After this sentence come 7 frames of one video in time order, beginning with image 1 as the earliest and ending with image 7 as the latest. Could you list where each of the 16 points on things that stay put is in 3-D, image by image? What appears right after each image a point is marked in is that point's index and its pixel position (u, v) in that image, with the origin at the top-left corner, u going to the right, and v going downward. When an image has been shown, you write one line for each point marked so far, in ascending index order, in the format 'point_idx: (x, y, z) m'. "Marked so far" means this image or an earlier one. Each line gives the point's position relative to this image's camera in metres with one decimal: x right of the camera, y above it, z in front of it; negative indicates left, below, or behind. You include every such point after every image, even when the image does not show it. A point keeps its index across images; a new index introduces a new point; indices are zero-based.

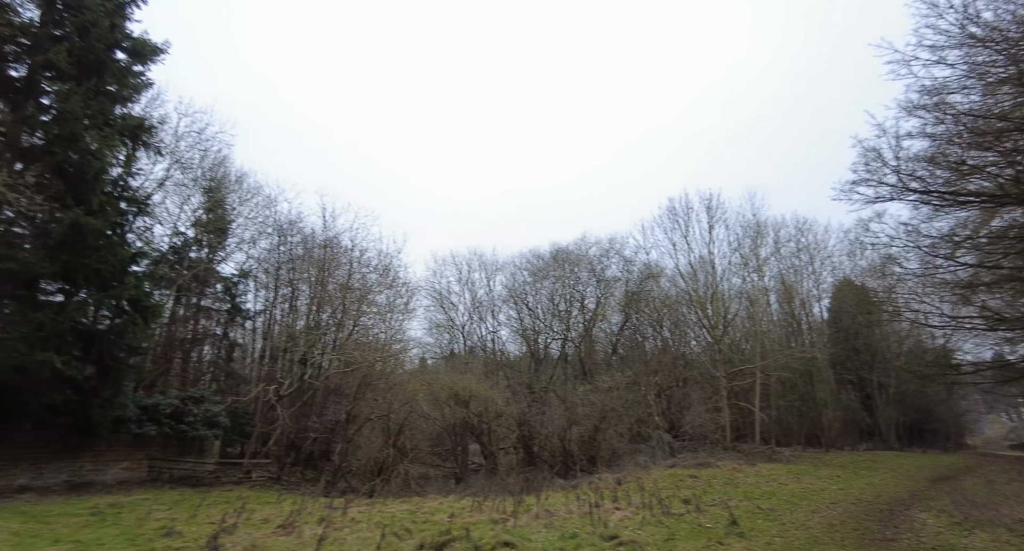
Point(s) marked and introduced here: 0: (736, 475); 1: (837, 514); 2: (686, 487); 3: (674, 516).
0: (+7.5, -6.7, +19.4) m
1: (+6.6, -4.9, +11.8) m
2: (+4.9, -6.0, +16.3) m
3: (+2.9, -4.3, +10.3) m
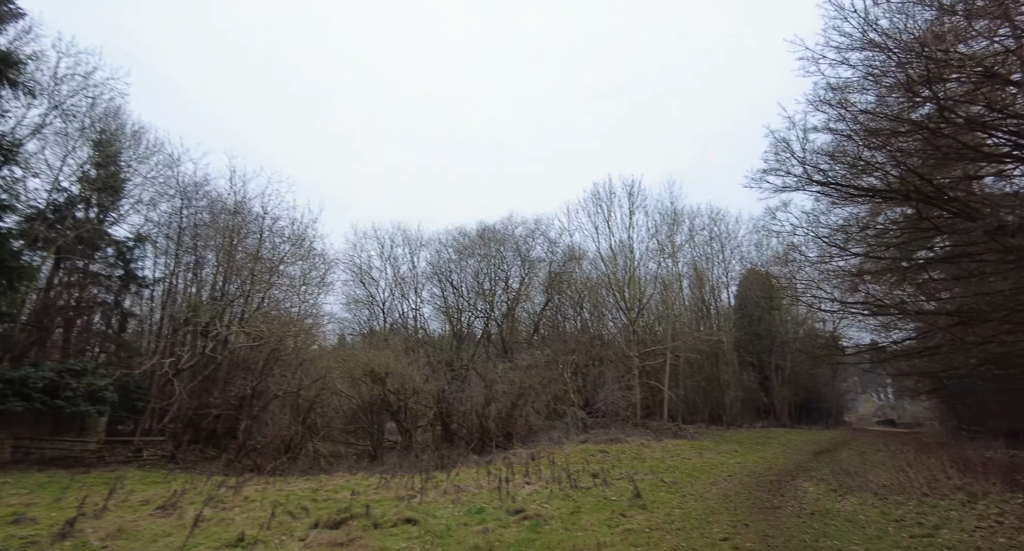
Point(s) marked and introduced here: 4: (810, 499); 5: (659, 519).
0: (+4.6, -6.1, +20.2) m
1: (+4.7, -4.5, +12.5) m
2: (+2.4, -5.4, +16.8) m
3: (+1.2, -3.9, +10.6) m
4: (+5.1, -3.9, +10.0) m
5: (+2.0, -3.4, +8.1) m
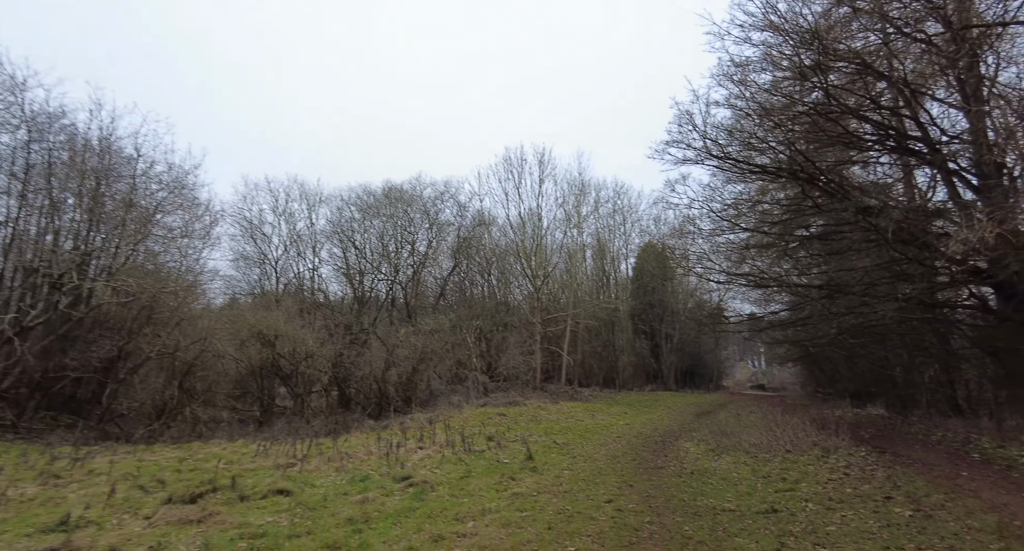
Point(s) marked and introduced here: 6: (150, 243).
0: (+1.0, -4.9, +20.6) m
1: (+2.4, -3.8, +13.0) m
2: (-0.6, -4.4, +16.9) m
3: (-0.7, -3.2, +10.5) m
4: (+3.2, -3.3, +10.5) m
5: (+0.4, -2.9, +8.1) m
6: (-11.2, +1.0, +17.8) m
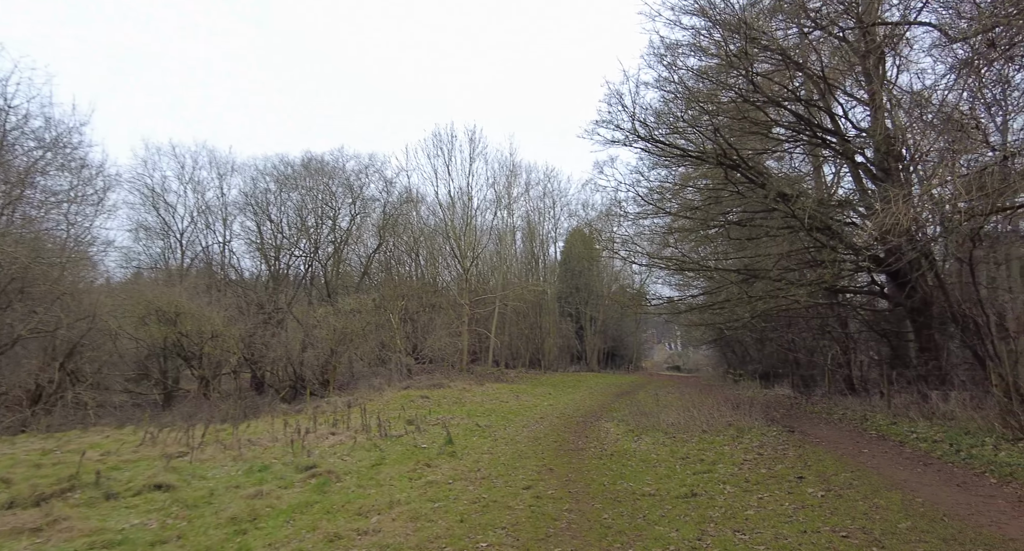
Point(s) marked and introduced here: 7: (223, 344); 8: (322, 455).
0: (-1.7, -4.2, +20.3) m
1: (+0.6, -3.4, +12.9) m
2: (-2.8, -3.8, +16.4) m
3: (-2.1, -2.8, +10.0) m
4: (+1.8, -3.0, +10.5) m
5: (-0.7, -2.6, +7.8) m
6: (-13.3, +1.9, +15.8) m
7: (-10.1, -2.3, +19.9) m
8: (-2.7, -2.5, +8.2) m
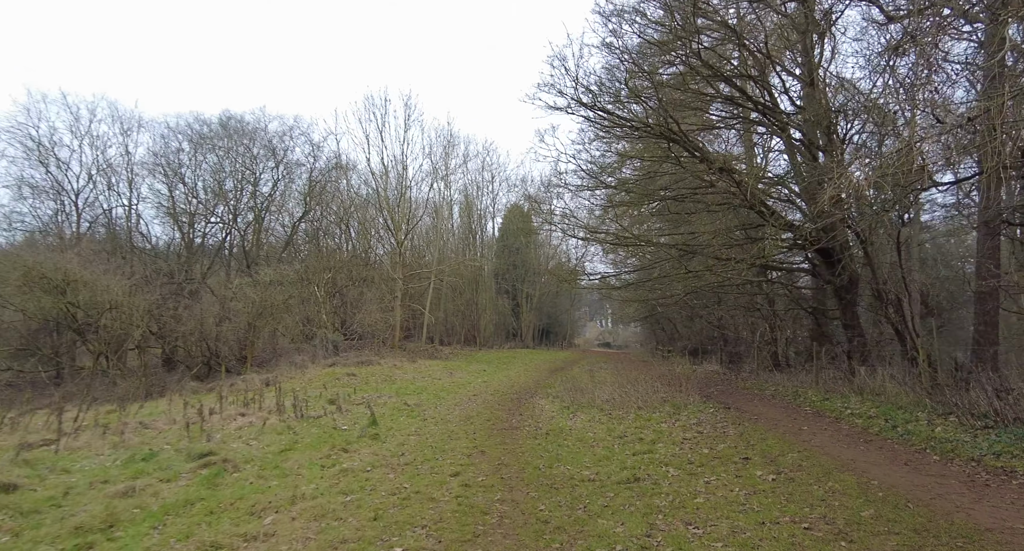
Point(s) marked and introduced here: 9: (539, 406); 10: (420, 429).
0: (-4.0, -3.2, +19.4) m
1: (-0.8, -2.8, +12.3) m
2: (-4.6, -2.9, +15.4) m
3: (-3.2, -2.3, +9.1) m
4: (+0.6, -2.5, +10.1) m
5: (-1.6, -2.1, +7.1) m
6: (-14.9, +2.8, +13.5) m
7: (-12.2, -1.2, +18.0) m
8: (-3.6, -2.0, +7.3) m
9: (+0.5, -2.6, +11.6) m
10: (-1.4, -2.4, +9.2) m
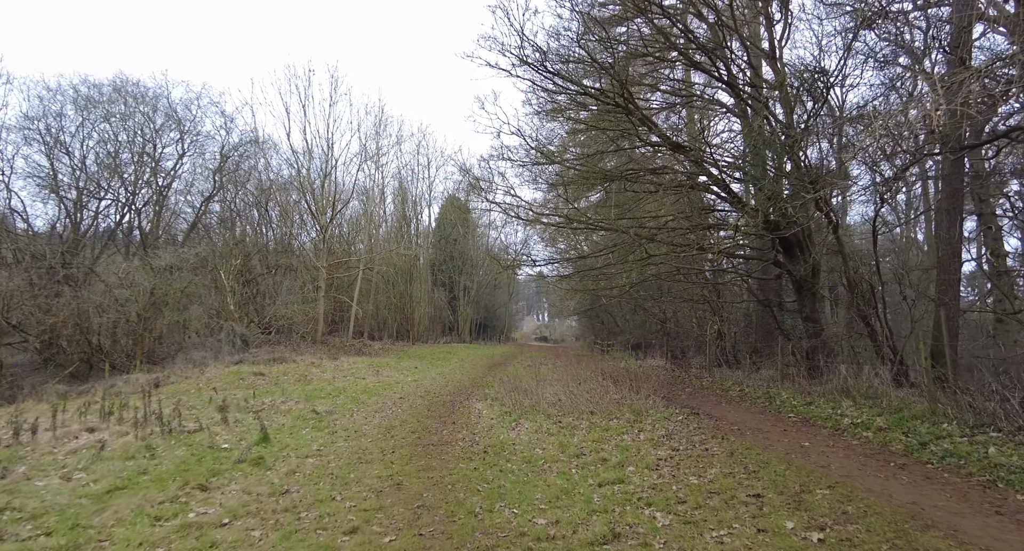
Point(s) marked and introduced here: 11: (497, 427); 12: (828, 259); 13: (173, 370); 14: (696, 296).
0: (-6.0, -2.8, +17.2) m
1: (-2.1, -2.5, +10.5) m
2: (-6.2, -2.5, +13.2) m
3: (-4.1, -2.0, +7.0) m
4: (-0.4, -2.2, +8.4) m
5: (-2.2, -1.9, +5.2) m
6: (-16.1, +3.3, +10.1) m
7: (-14.0, -0.7, +14.9) m
8: (-4.3, -1.7, +5.1) m
9: (-0.6, -2.3, +9.9) m
10: (-2.3, -2.1, +7.3) m
11: (-0.2, -2.2, +8.3) m
12: (+6.9, +0.4, +12.7) m
13: (-9.7, -2.7, +16.7) m
14: (+5.5, -0.6, +17.2) m
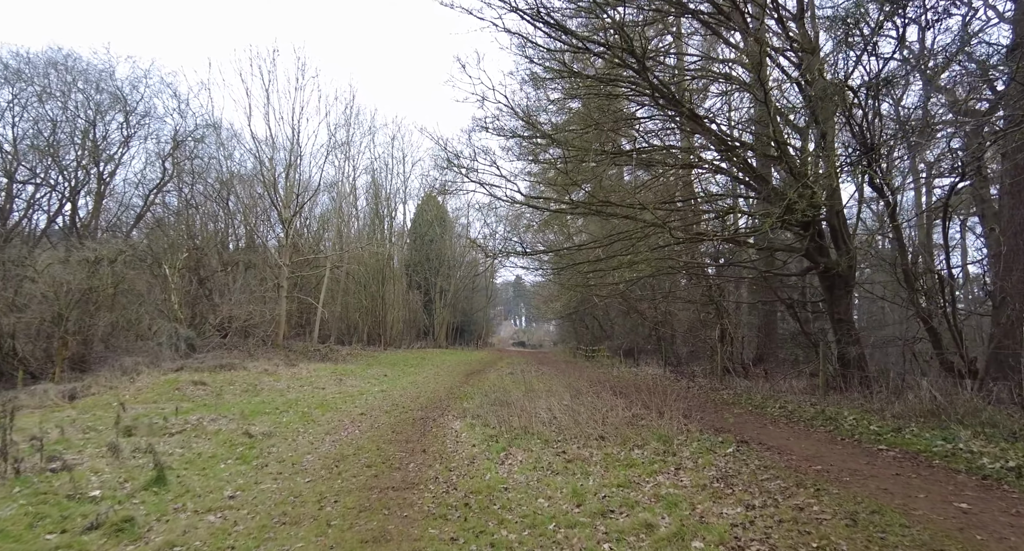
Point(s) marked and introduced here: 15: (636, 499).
0: (-6.5, -2.7, +15.0) m
1: (-2.3, -2.3, +8.4) m
2: (-6.5, -2.4, +10.9) m
3: (-4.2, -1.7, +4.8) m
4: (-0.5, -2.0, +6.4) m
5: (-2.2, -1.6, +3.1) m
6: (-16.2, +3.6, +7.5) m
7: (-14.4, -0.5, +12.4) m
8: (-4.3, -1.5, +3.0) m
9: (-0.8, -2.2, +7.8) m
10: (-2.4, -1.9, +5.2) m
11: (-0.3, -2.0, +6.3) m
12: (+6.6, +0.5, +11.0) m
13: (-10.1, -2.5, +14.3) m
14: (+5.0, -0.6, +15.4) m
15: (+1.0, -1.7, +4.4) m
